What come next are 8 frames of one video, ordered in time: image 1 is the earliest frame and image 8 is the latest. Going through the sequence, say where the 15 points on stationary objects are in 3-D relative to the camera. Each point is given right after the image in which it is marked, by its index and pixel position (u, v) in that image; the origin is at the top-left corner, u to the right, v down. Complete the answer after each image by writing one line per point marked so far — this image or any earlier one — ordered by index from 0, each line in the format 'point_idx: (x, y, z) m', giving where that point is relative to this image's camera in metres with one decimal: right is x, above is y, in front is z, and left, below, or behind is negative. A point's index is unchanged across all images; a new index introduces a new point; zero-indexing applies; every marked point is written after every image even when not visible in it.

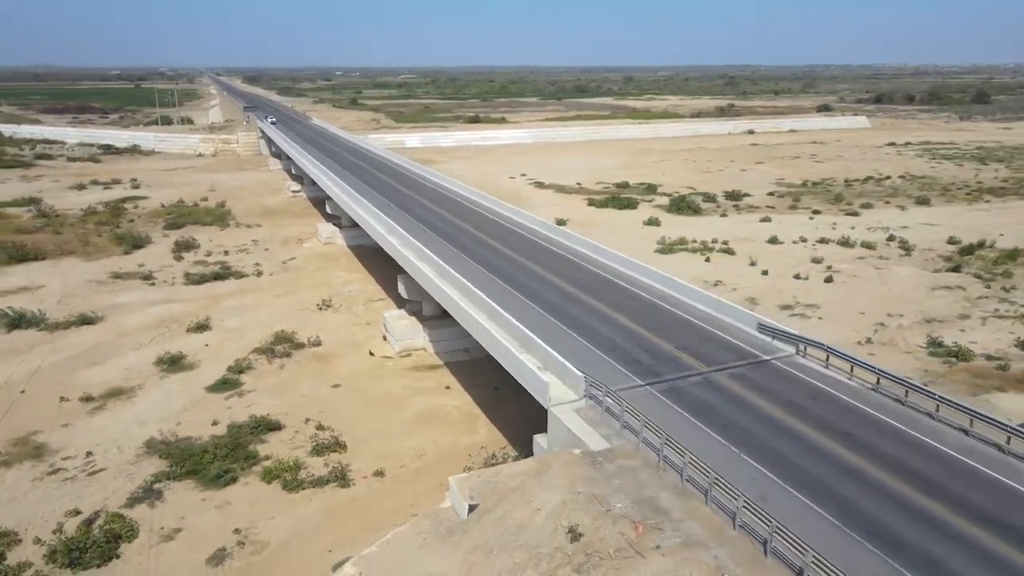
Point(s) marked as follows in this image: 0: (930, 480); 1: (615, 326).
0: (+5.2, -2.5, +9.2) m
1: (+2.0, -0.8, +14.8) m
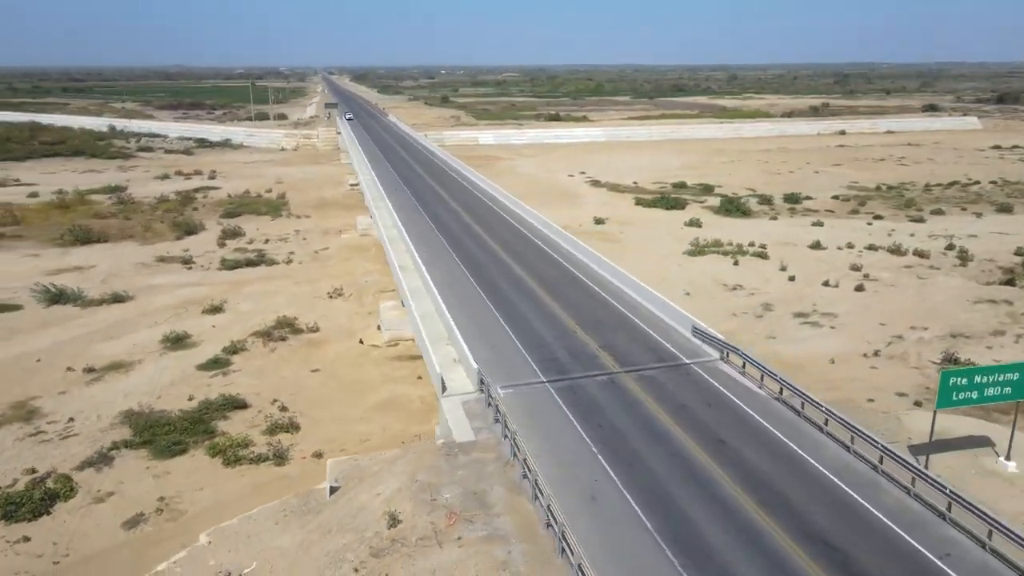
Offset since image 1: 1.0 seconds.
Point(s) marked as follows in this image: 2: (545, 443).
0: (+3.1, -2.5, +8.7) m
1: (+0.7, -0.8, +14.7) m
2: (+0.4, -2.2, +10.0) m
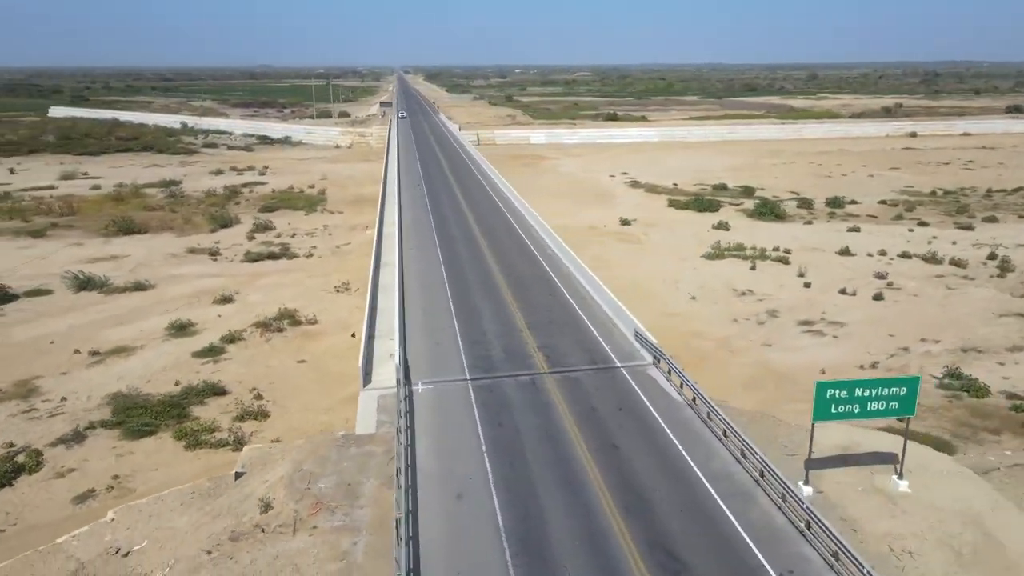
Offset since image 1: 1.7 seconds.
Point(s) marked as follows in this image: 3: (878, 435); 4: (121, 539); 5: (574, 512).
0: (+1.5, -2.5, +8.6) m
1: (-0.3, -0.7, +14.7) m
2: (-1.1, -2.1, +10.1) m
3: (+5.4, -2.5, +11.3) m
4: (-5.2, -3.3, +9.6) m
5: (+0.7, -2.6, +8.4) m
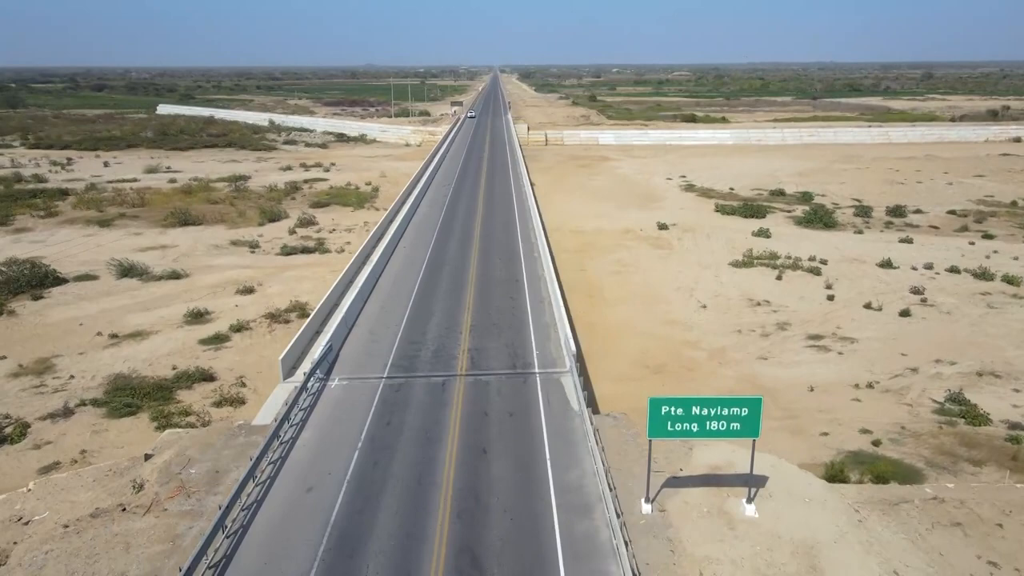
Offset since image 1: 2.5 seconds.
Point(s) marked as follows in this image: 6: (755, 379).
0: (-0.4, -2.6, +8.6) m
1: (-1.4, -0.8, +14.9) m
2: (-2.8, -2.1, +10.4) m
3: (+3.8, -2.7, +10.8) m
4: (-7.0, -3.2, +10.4) m
5: (-1.2, -2.7, +8.5) m
6: (+6.5, -2.5, +19.3) m
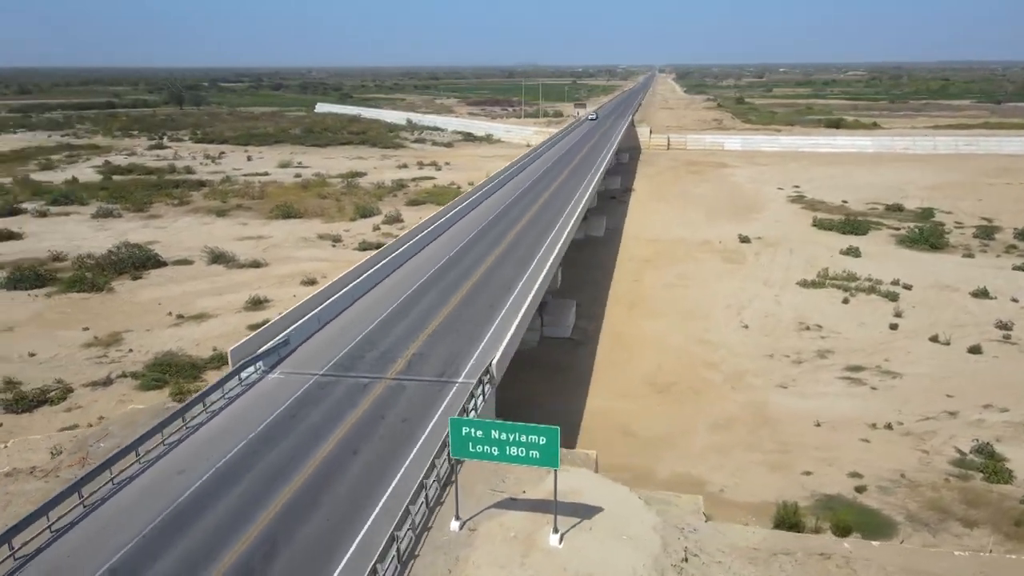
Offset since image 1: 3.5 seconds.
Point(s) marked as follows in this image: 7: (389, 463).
0: (-2.6, -2.7, +9.1) m
1: (-2.2, -0.9, +15.5) m
2: (-4.5, -2.1, +11.4) m
3: (+2.0, -3.1, +10.5) m
4: (-8.7, -2.9, +12.1) m
5: (-3.4, -2.8, +9.2) m
6: (+6.3, -3.1, +18.3) m
7: (-1.7, -2.5, +10.0) m
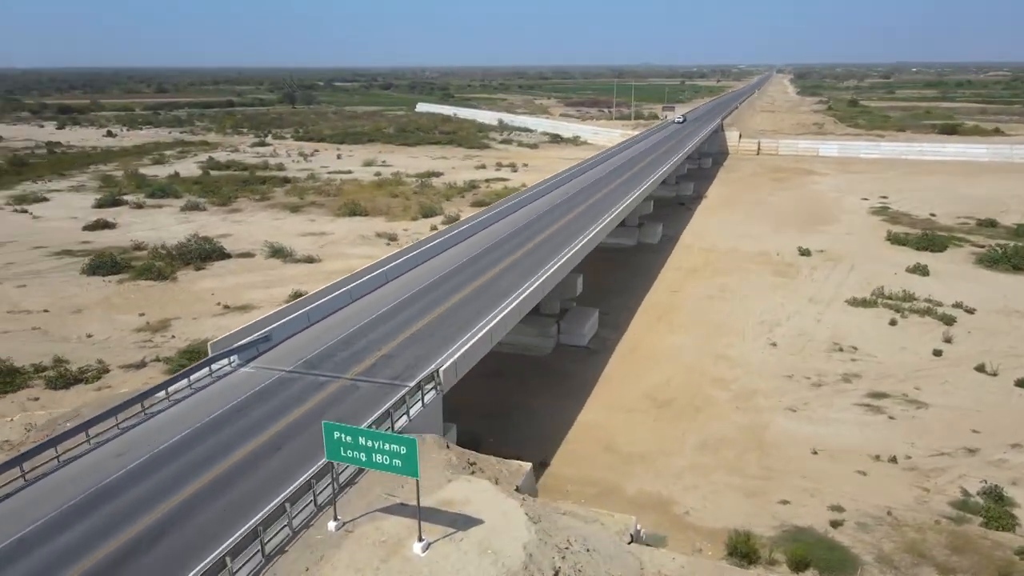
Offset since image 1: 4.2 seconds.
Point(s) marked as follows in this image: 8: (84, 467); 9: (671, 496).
0: (-4.0, -2.8, +9.7) m
1: (-2.7, -0.9, +16.0) m
2: (-5.6, -2.1, +12.2) m
3: (+0.7, -3.3, +10.5) m
4: (-9.6, -2.7, +13.6) m
5: (-4.8, -2.8, +9.9) m
6: (+6.0, -3.5, +17.6) m
7: (-3.0, -2.5, +10.5) m
8: (-6.1, -2.6, +10.5) m
9: (+3.3, -4.3, +14.8) m
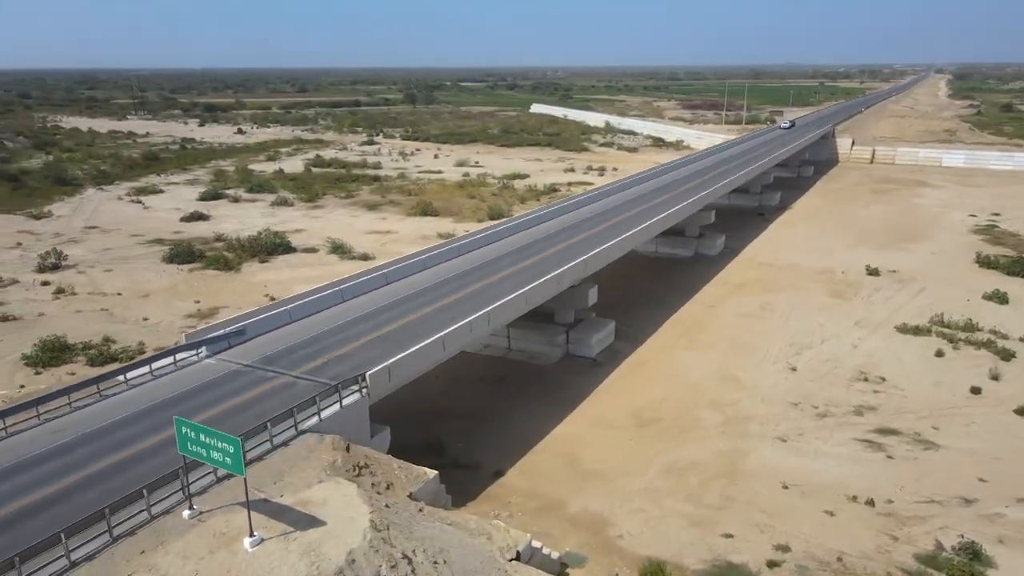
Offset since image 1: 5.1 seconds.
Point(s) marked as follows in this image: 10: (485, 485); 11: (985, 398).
0: (-5.9, -2.8, +10.7) m
1: (-3.5, -1.0, +16.7) m
2: (-7.0, -2.0, +13.4) m
3: (-1.2, -3.5, +10.7) m
4: (-10.8, -2.4, +15.4) m
5: (-6.7, -2.7, +11.0) m
6: (+5.2, -4.0, +16.8) m
7: (-4.7, -2.6, +11.3) m
8: (-7.9, -2.5, +11.8) m
9: (+2.0, -4.6, +14.5) m
10: (-0.6, -4.3, +15.8) m
11: (+13.1, -3.0, +20.0) m
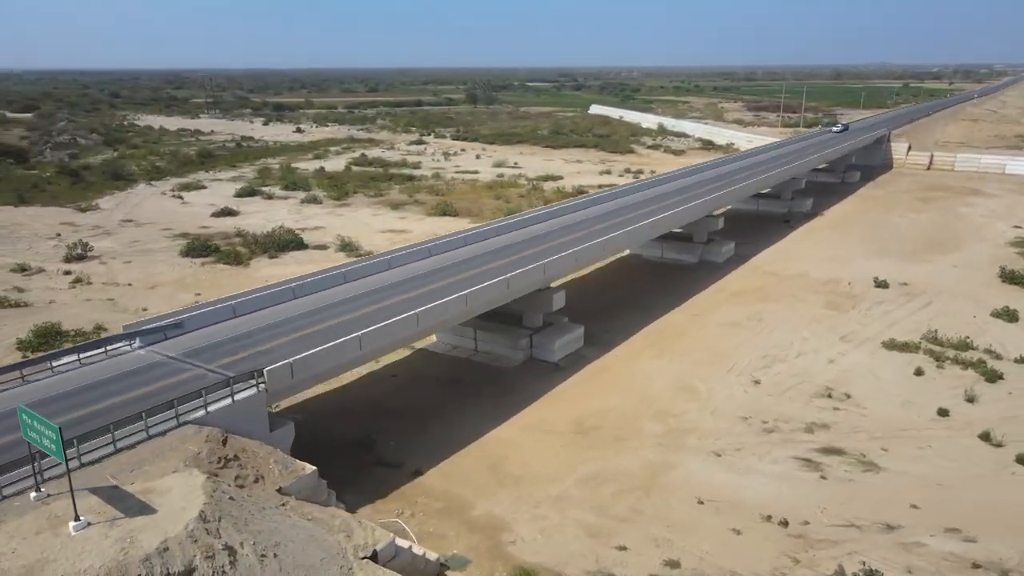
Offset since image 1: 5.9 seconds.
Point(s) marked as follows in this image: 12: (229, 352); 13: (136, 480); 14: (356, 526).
0: (-8.2, -2.6, +11.4) m
1: (-5.2, -1.0, +17.2) m
2: (-9.0, -1.8, +14.2) m
3: (-3.5, -3.6, +11.0) m
4: (-12.6, -2.2, +16.6) m
5: (-8.9, -2.6, +11.8) m
6: (+3.4, -4.2, +16.5) m
7: (-7.0, -2.5, +11.9) m
8: (-10.0, -2.3, +12.7) m
9: (0.0, -4.7, +14.5) m
10: (-2.5, -4.3, +16.0) m
11: (+11.6, -3.5, +19.0) m
12: (-6.0, -1.4, +15.7) m
13: (-5.5, -2.8, +10.7) m
14: (-2.5, -3.9, +11.9) m
